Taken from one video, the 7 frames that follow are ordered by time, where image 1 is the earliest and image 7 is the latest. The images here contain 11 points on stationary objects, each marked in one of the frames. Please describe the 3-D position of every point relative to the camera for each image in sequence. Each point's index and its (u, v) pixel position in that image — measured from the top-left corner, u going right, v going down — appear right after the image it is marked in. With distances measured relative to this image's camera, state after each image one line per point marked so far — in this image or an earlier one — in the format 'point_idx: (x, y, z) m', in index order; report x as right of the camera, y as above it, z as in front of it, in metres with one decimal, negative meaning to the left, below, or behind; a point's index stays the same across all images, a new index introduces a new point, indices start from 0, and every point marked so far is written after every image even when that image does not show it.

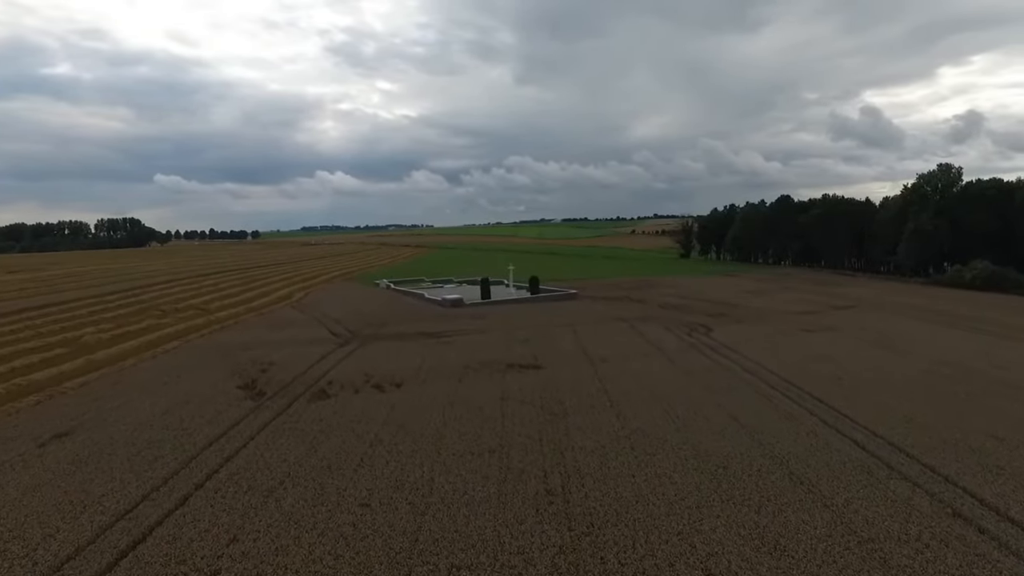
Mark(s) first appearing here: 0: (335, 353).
0: (-4.5, -1.7, +15.3) m
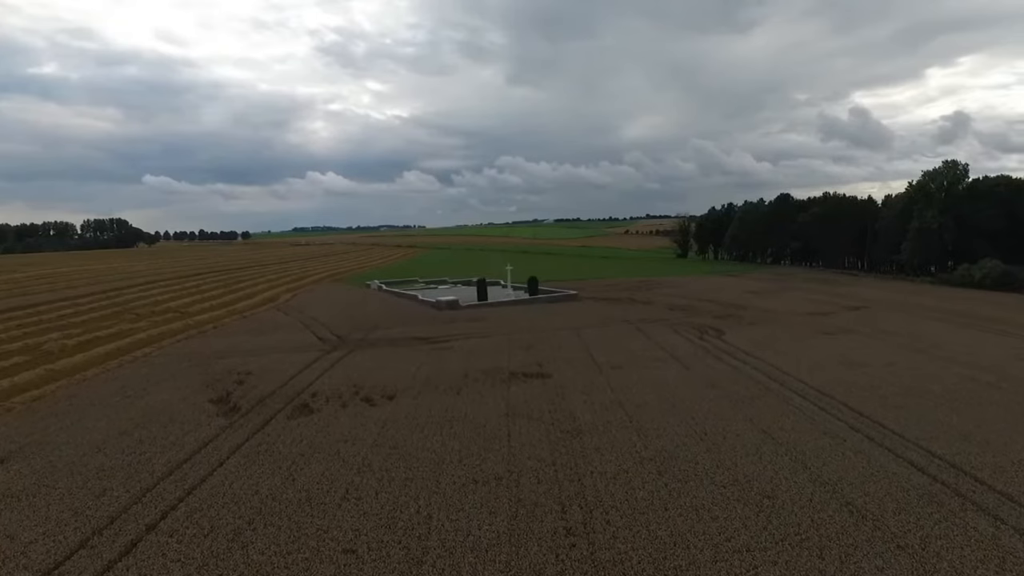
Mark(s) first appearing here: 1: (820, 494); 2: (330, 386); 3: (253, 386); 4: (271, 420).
0: (-4.5, -1.7, +14.1) m
1: (+3.8, -2.6, +7.5) m
2: (-3.6, -2.0, +12.0) m
3: (-5.1, -1.9, +12.0) m
4: (-4.0, -2.2, +10.1) m
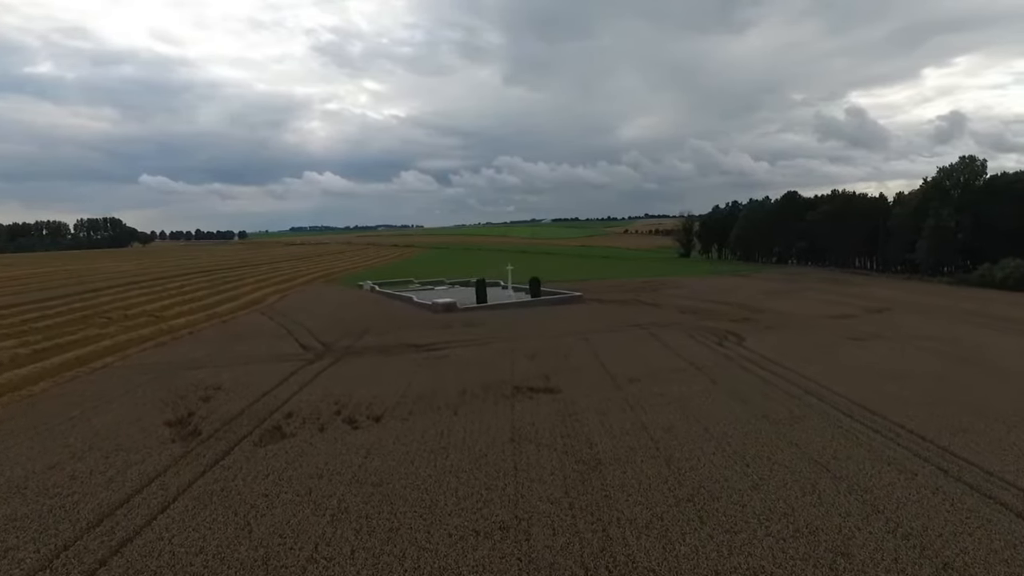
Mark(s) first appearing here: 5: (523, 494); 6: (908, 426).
0: (-4.4, -1.8, +12.5) m
1: (+3.9, -2.6, +6.0) m
2: (-3.5, -2.0, +10.5) m
3: (-5.1, -2.0, +10.5) m
4: (-4.0, -2.3, +8.6) m
5: (+0.1, -2.5, +7.2) m
6: (+6.4, -2.2, +9.7) m
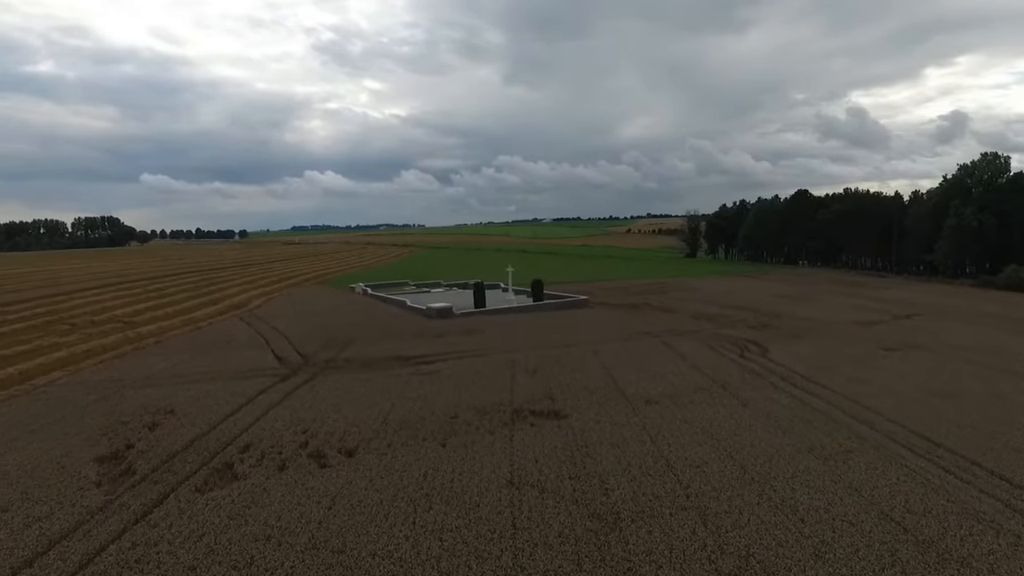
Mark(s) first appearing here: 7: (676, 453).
0: (-4.4, -1.9, +11.0) m
1: (+3.9, -2.8, +4.4) m
2: (-3.6, -2.2, +8.9) m
3: (-5.1, -2.1, +8.9) m
4: (-4.0, -2.4, +7.0) m
5: (+0.1, -2.6, +5.6) m
6: (+6.3, -2.4, +8.1) m
7: (+2.3, -2.3, +8.3) m
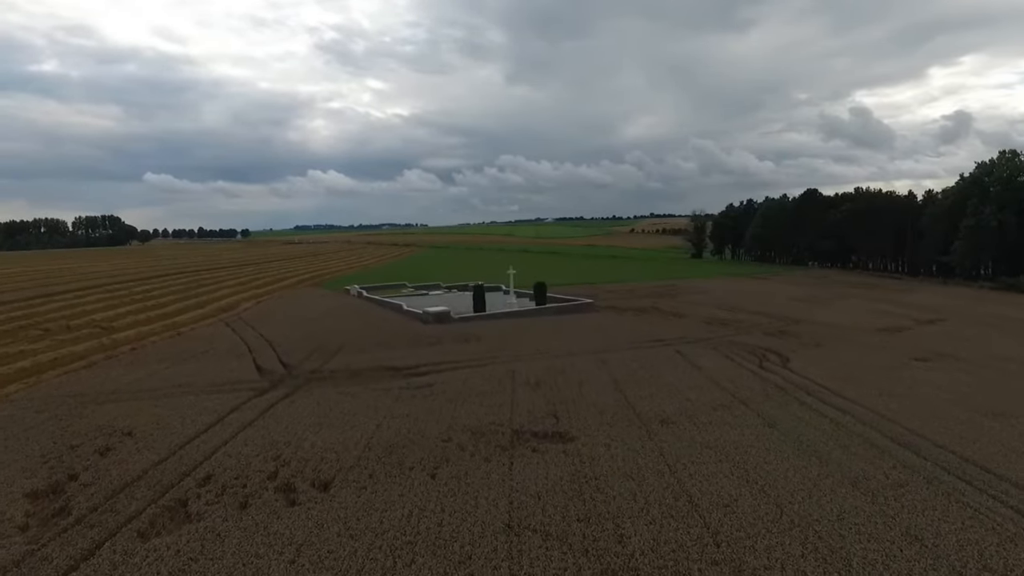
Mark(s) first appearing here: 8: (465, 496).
0: (-4.4, -2.0, +9.9) m
1: (+3.9, -2.9, +3.3) m
2: (-3.6, -2.3, +7.8) m
3: (-5.1, -2.2, +7.8) m
4: (-4.0, -2.5, +5.9) m
5: (+0.1, -2.7, +4.5) m
6: (+6.3, -2.5, +6.9) m
7: (+2.3, -2.4, +7.2) m
8: (-0.5, -2.4, +7.0) m
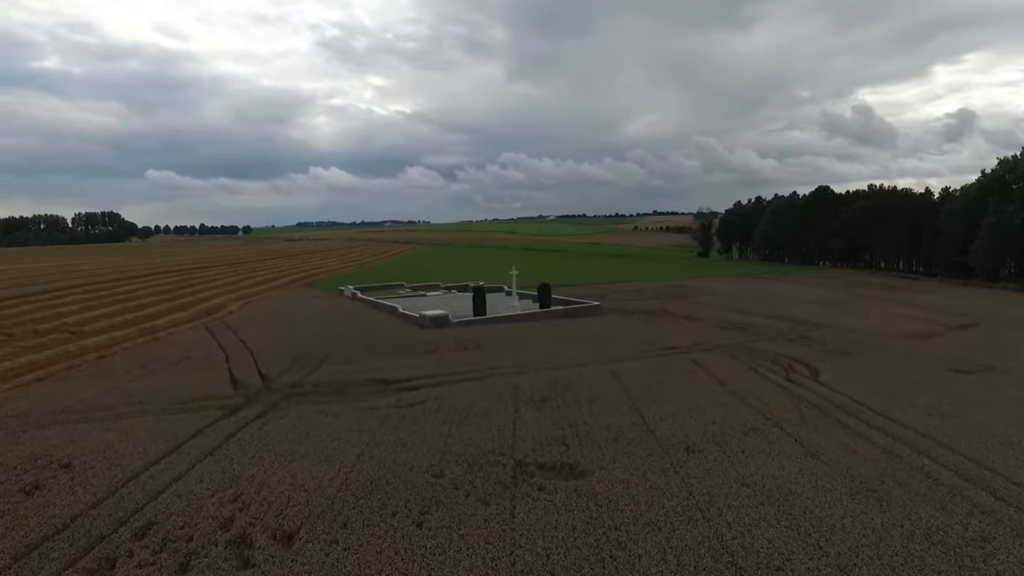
0: (-4.4, -2.1, +8.6) m
1: (+3.9, -3.0, +2.0) m
2: (-3.5, -2.4, +6.6) m
3: (-5.1, -2.3, +6.6) m
4: (-4.0, -2.6, +4.7) m
5: (+0.1, -2.8, +3.3) m
6: (+6.4, -2.6, +5.7) m
7: (+2.3, -2.5, +6.0) m
8: (-0.5, -2.5, +5.7) m
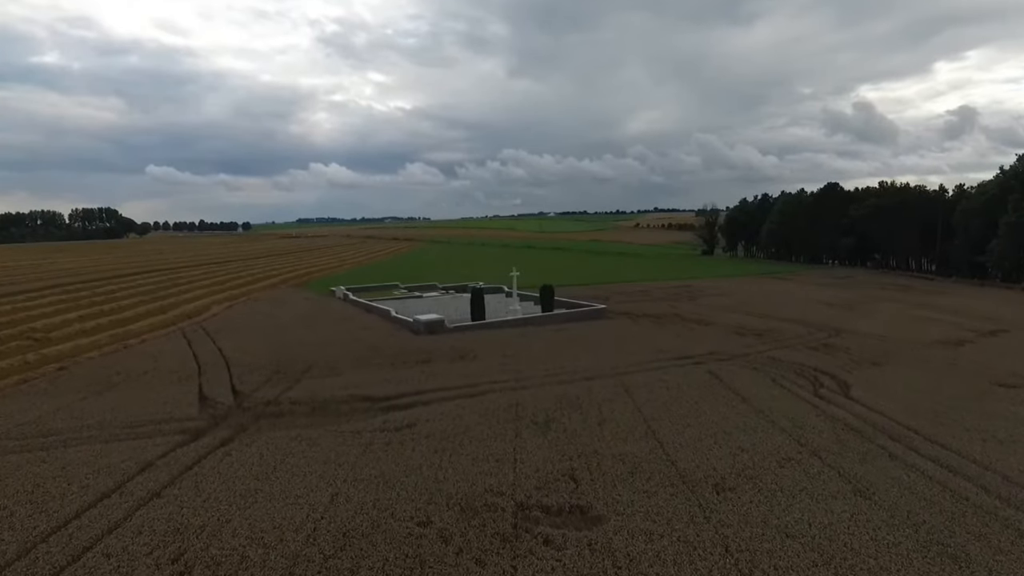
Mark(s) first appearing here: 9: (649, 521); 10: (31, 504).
0: (-4.4, -2.2, +7.5) m
1: (+3.9, -3.2, +0.8) m
2: (-3.5, -2.5, +5.4) m
3: (-5.1, -2.5, +5.4) m
4: (-4.0, -2.8, +3.5) m
5: (+0.1, -3.0, +2.1) m
6: (+6.4, -2.8, +4.5) m
7: (+2.3, -2.7, +4.8) m
8: (-0.5, -2.7, +4.5) m
9: (+1.5, -2.5, +6.4) m
10: (-5.1, -2.3, +6.5) m
